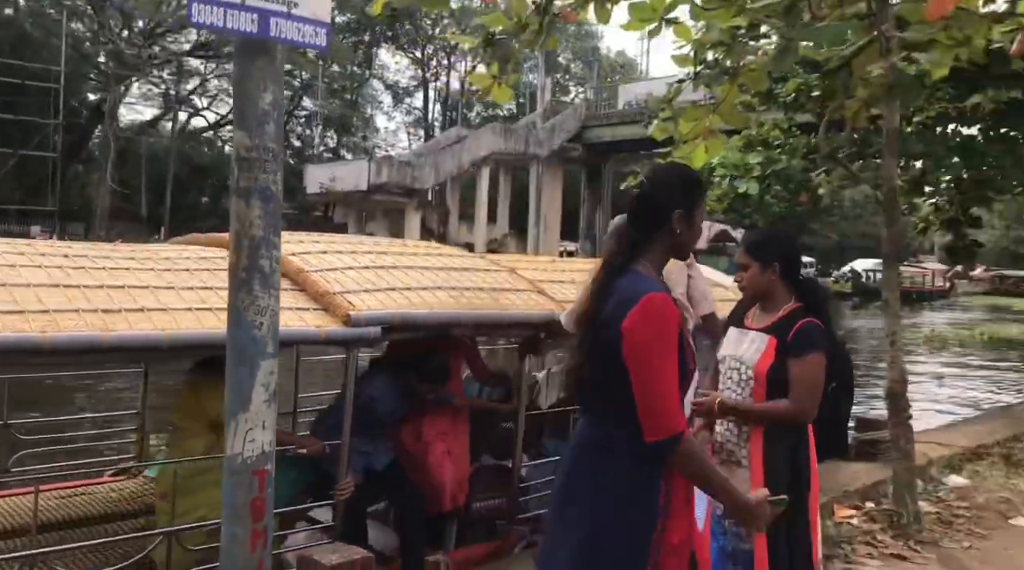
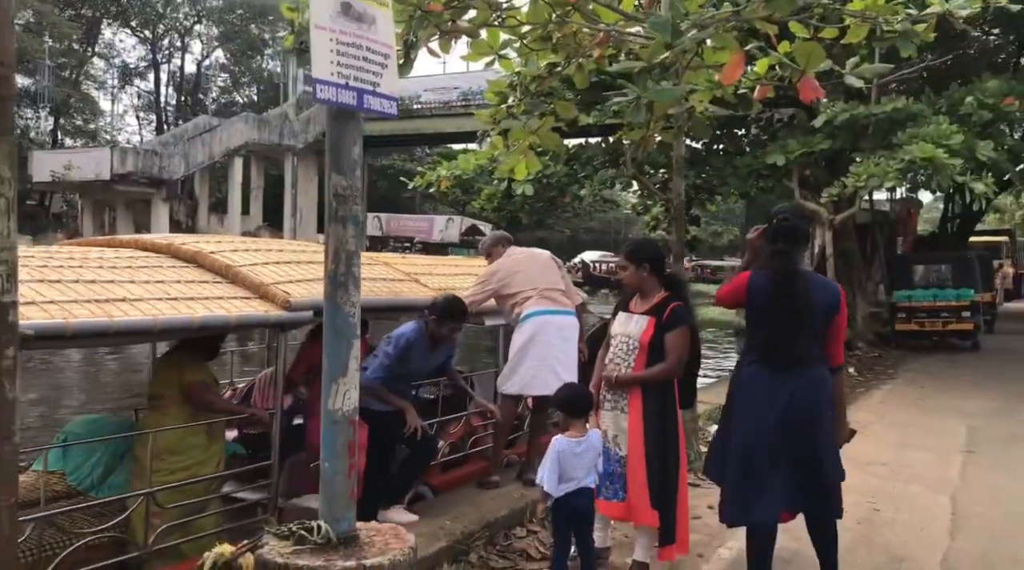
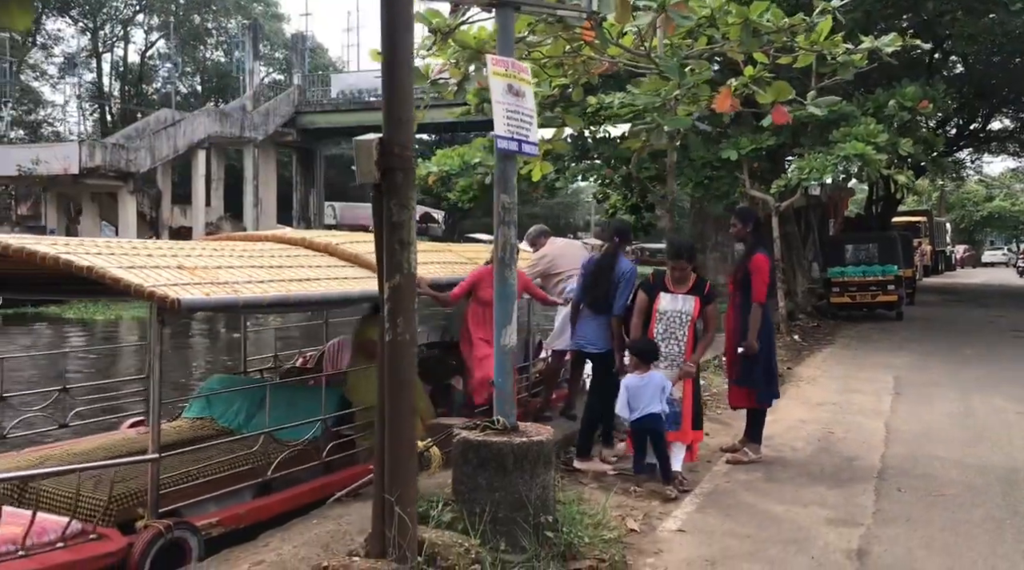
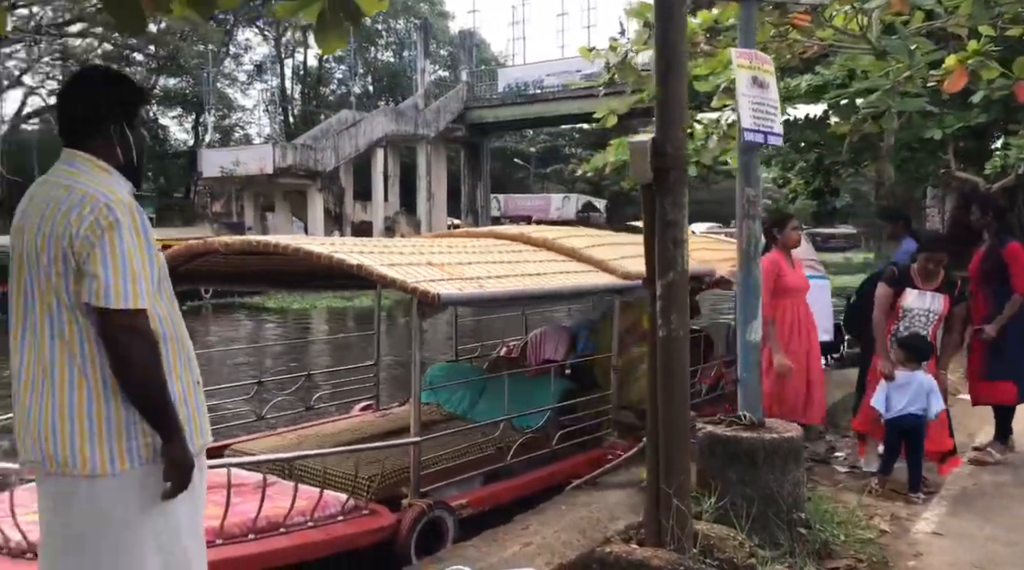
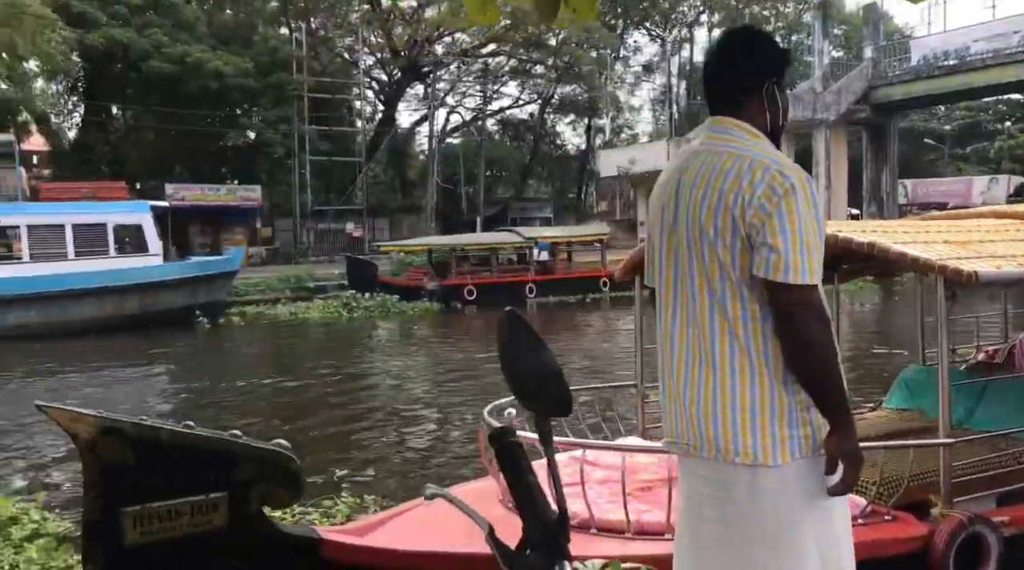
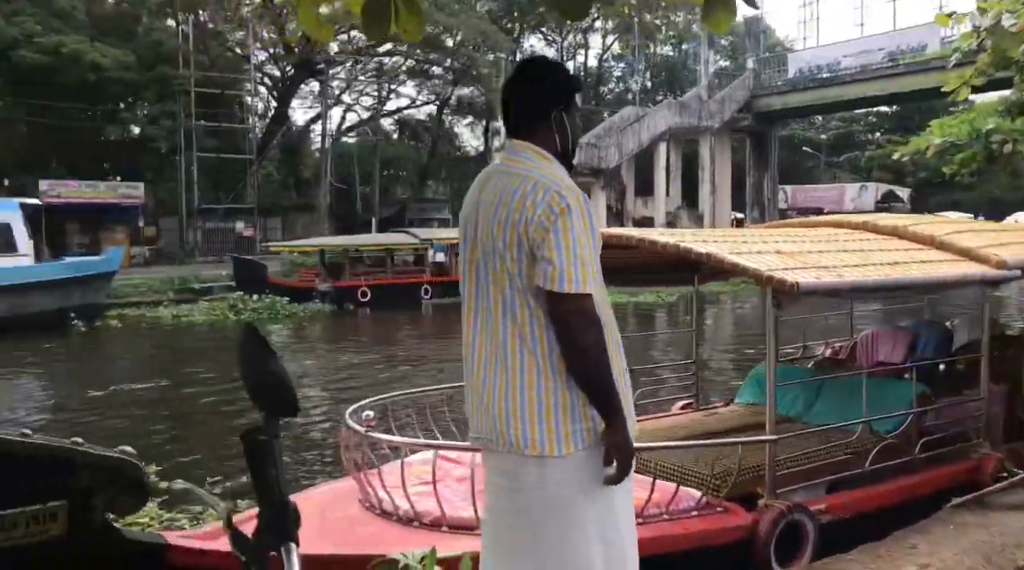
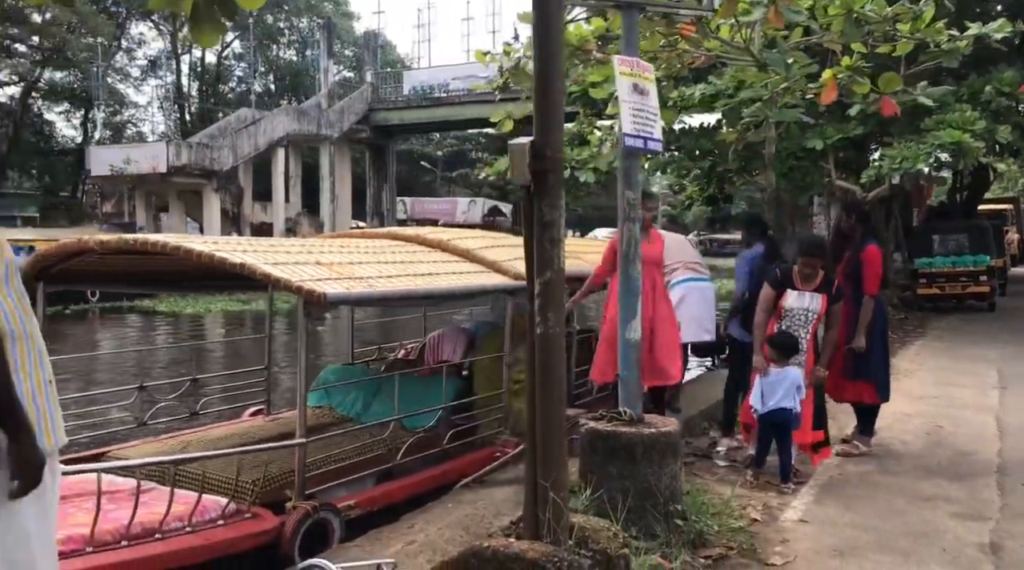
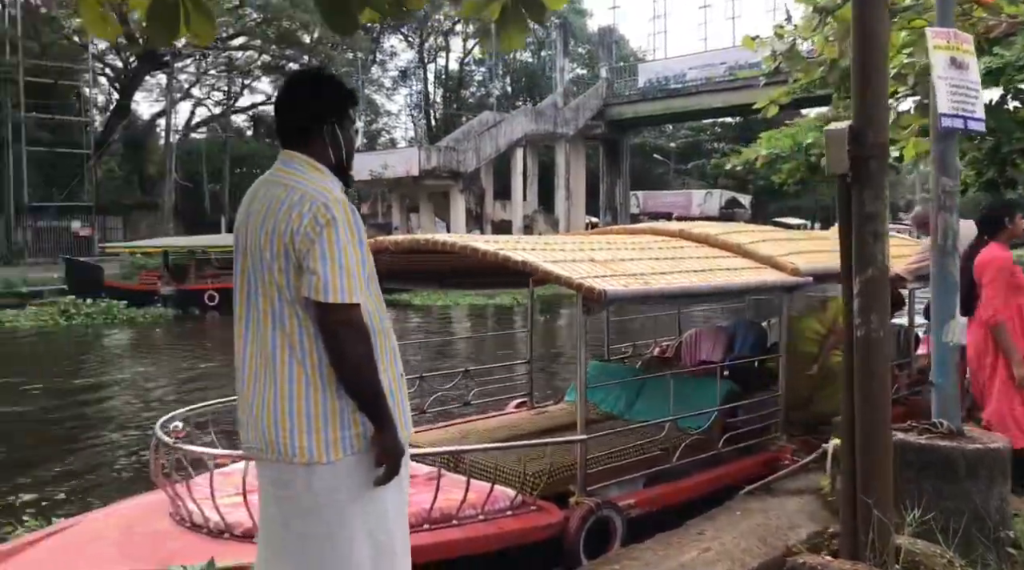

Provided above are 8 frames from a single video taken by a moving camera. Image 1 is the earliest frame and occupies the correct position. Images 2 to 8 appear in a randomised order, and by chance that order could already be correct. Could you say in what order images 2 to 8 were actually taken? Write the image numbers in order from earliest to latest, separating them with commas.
2, 3, 7, 4, 8, 6, 5
